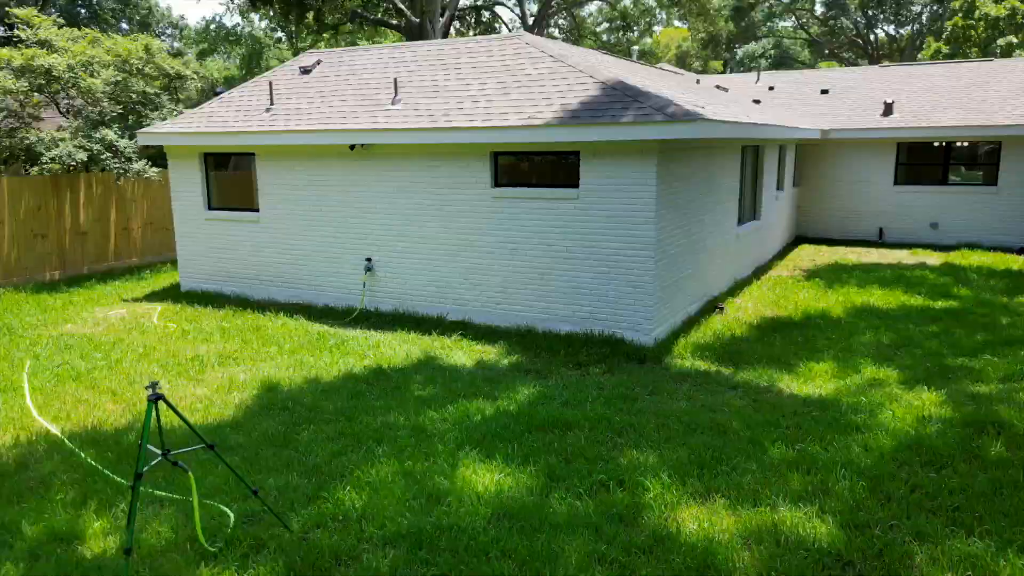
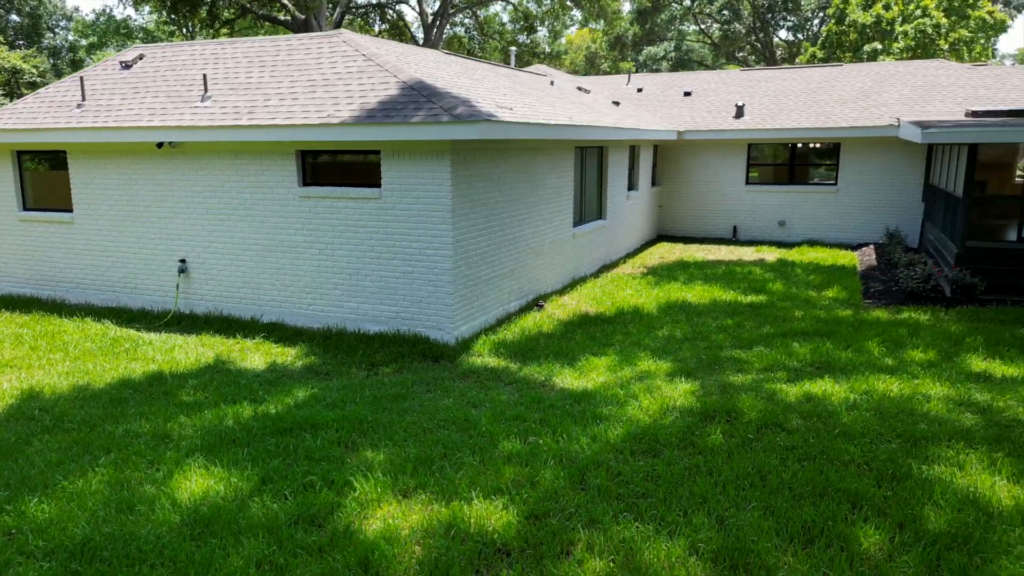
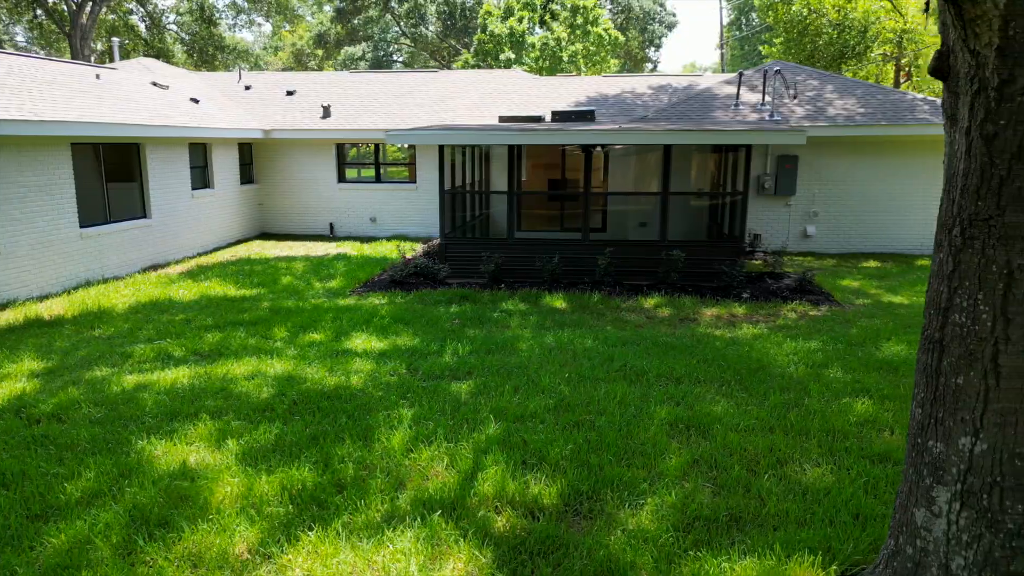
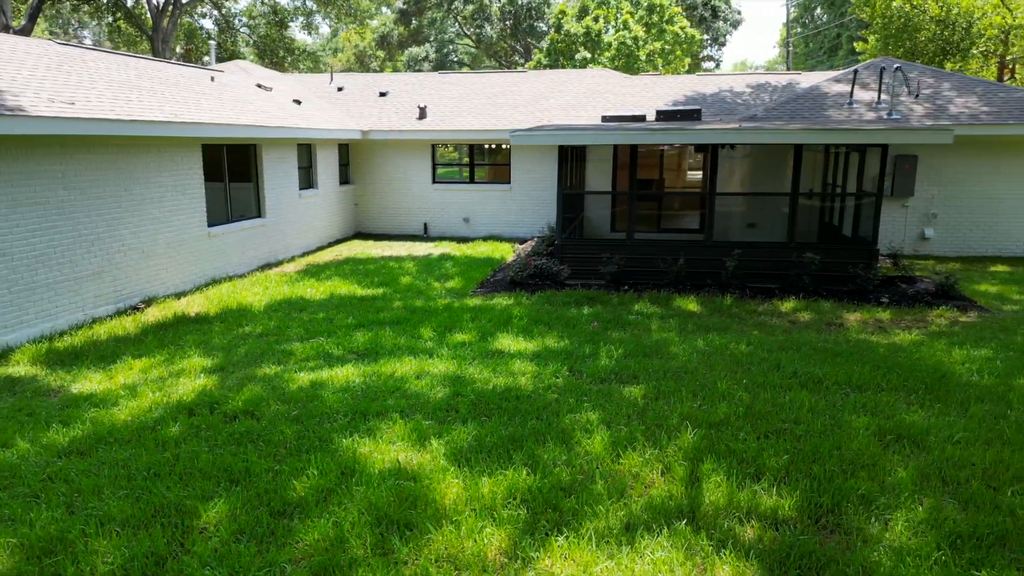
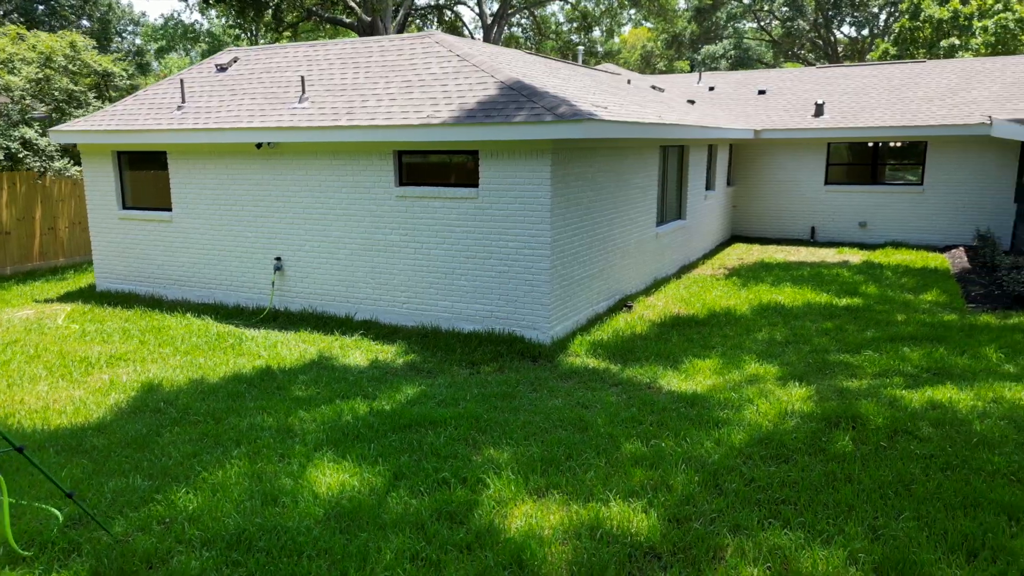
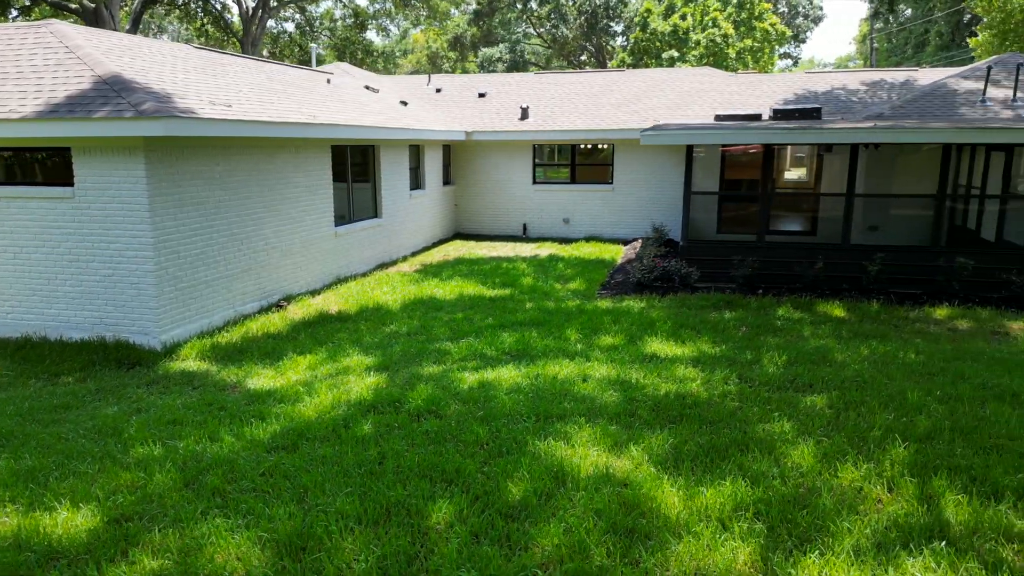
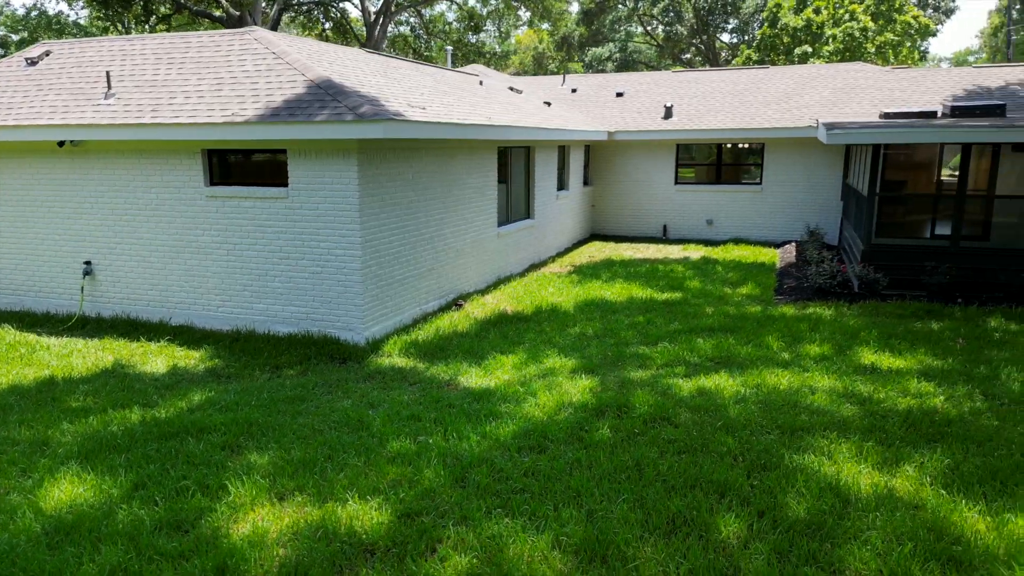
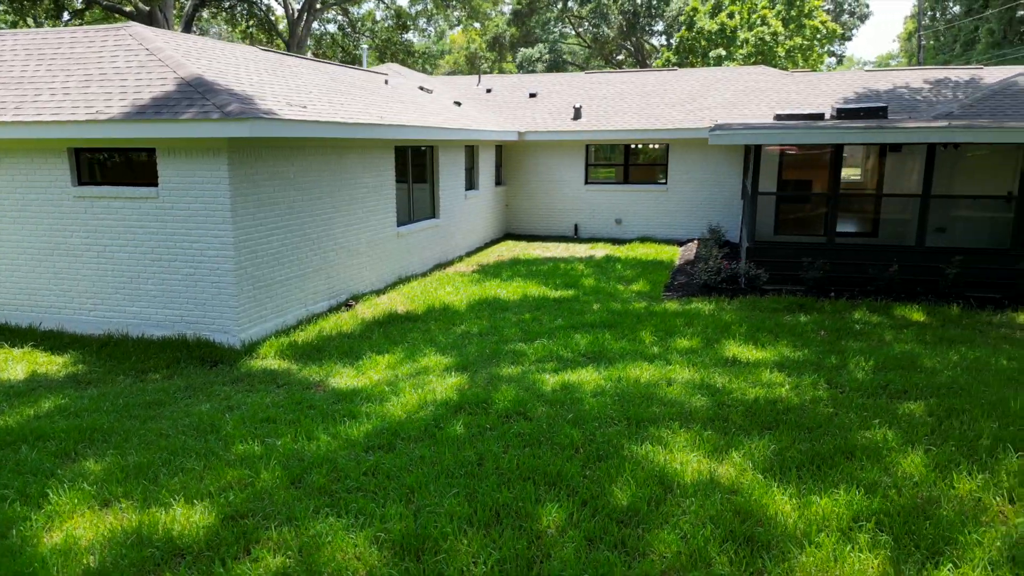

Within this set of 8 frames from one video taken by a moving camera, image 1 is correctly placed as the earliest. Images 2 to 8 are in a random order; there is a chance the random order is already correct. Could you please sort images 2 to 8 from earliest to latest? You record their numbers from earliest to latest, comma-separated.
5, 2, 7, 8, 6, 4, 3
